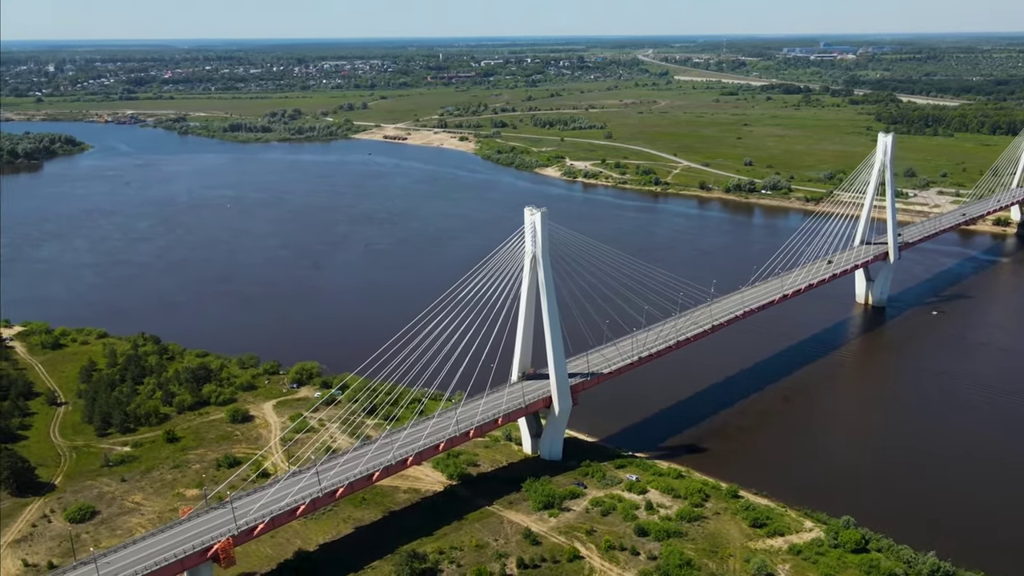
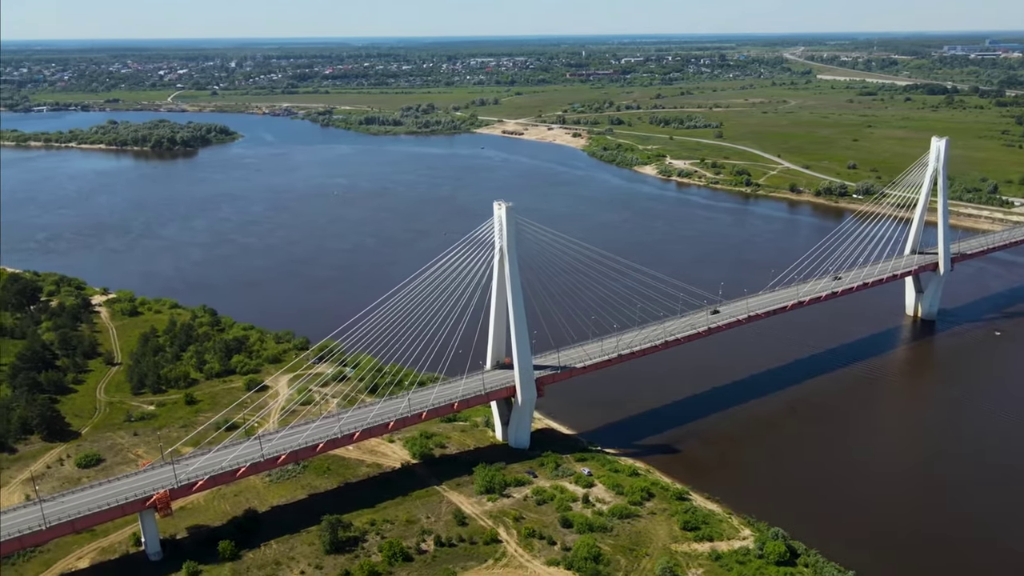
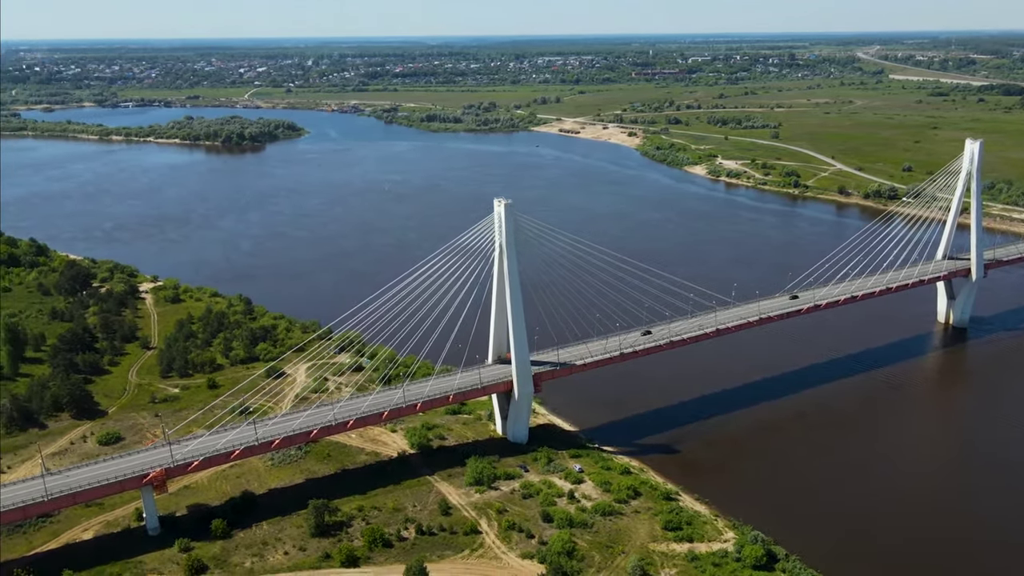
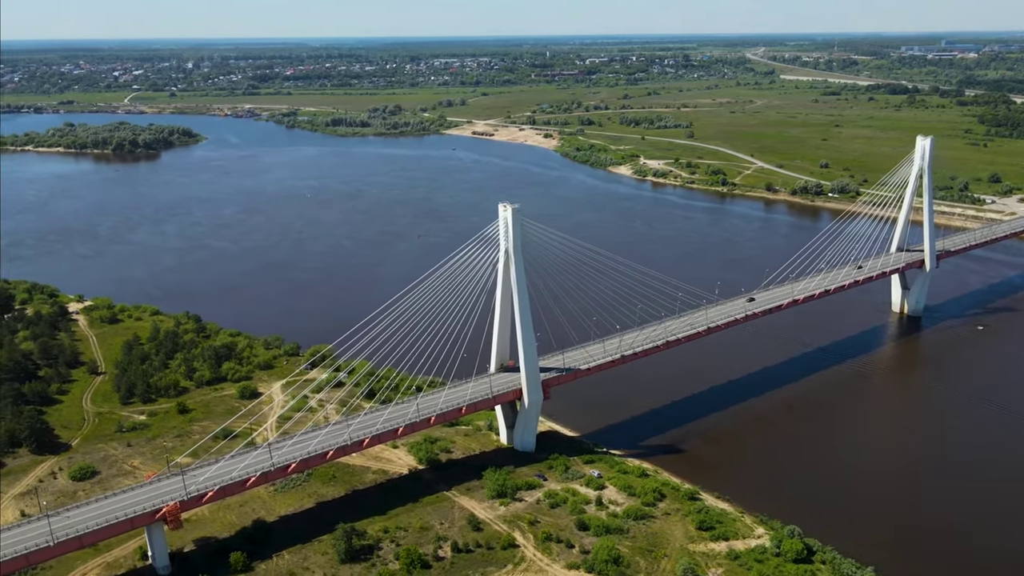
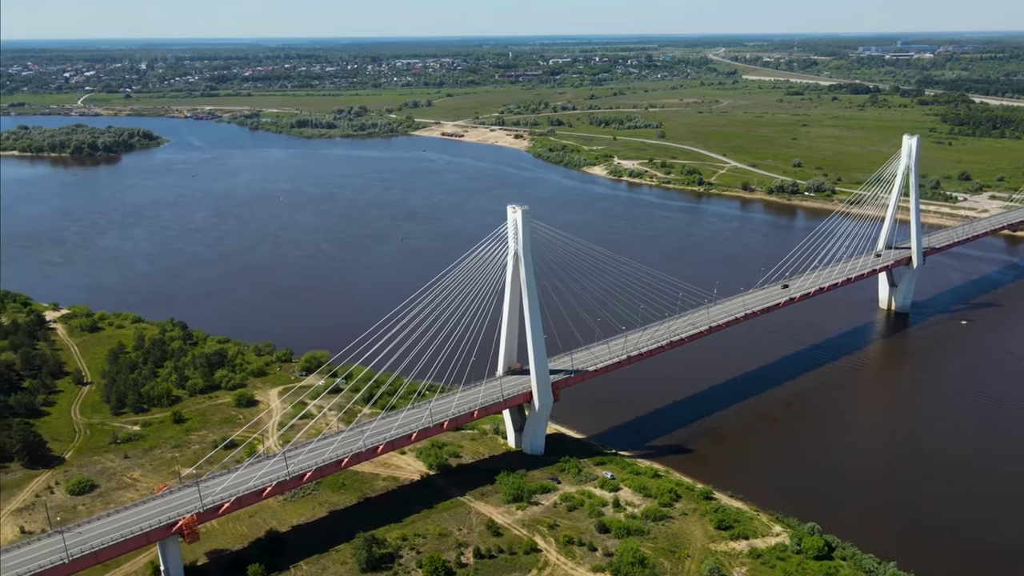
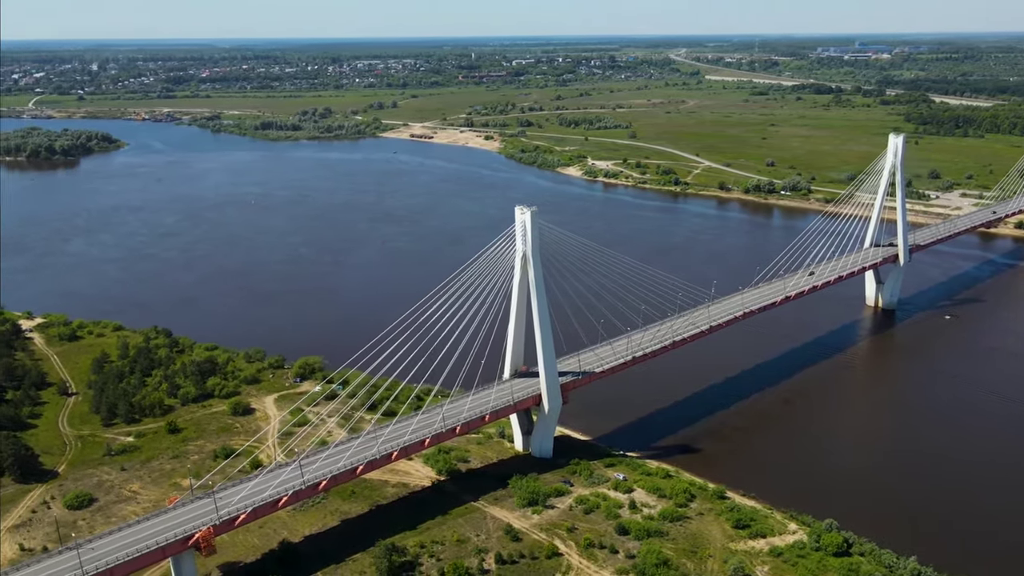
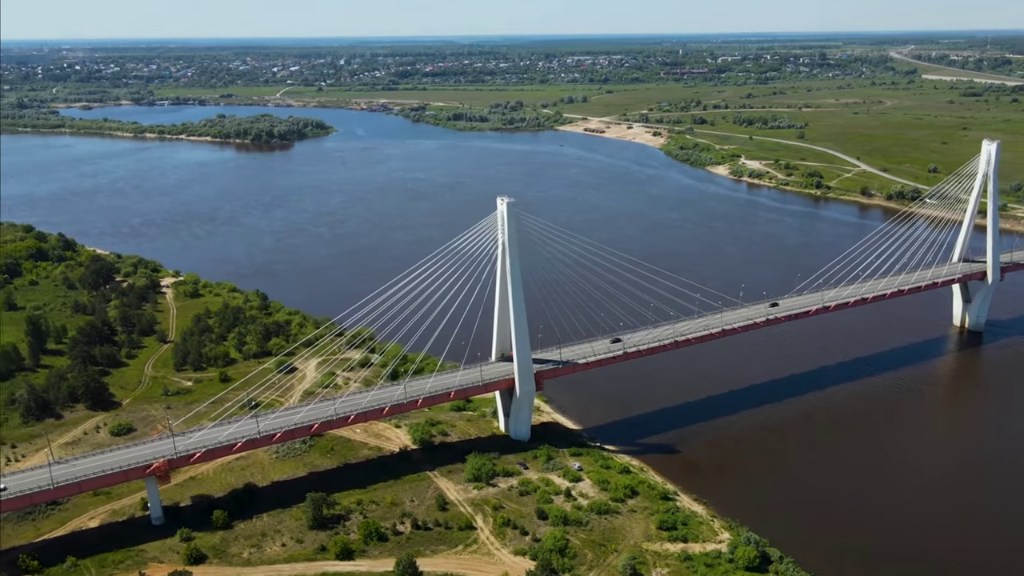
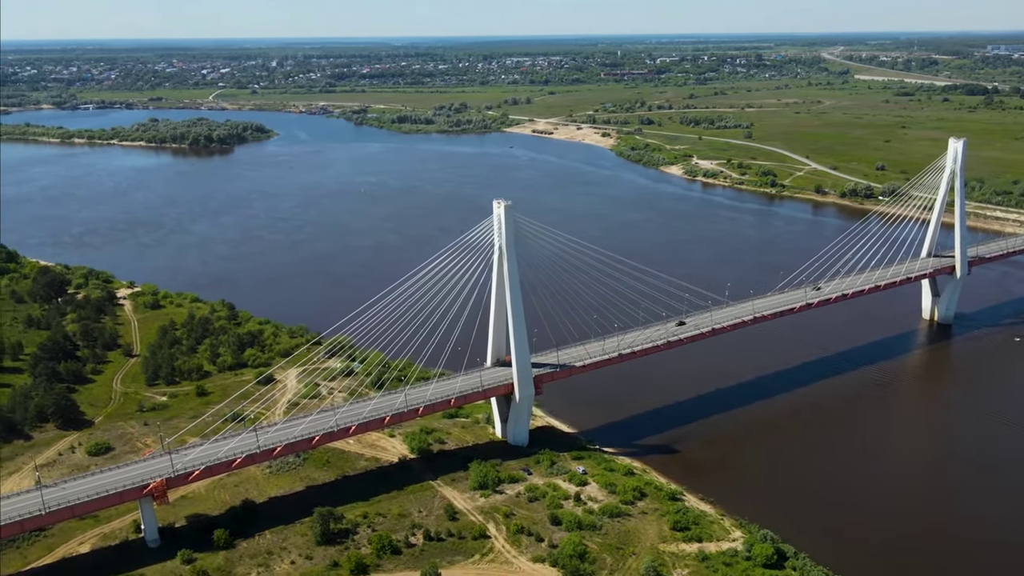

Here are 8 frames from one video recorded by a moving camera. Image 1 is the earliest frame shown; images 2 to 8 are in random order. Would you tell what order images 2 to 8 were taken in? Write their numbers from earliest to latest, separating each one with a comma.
6, 5, 4, 2, 8, 3, 7
